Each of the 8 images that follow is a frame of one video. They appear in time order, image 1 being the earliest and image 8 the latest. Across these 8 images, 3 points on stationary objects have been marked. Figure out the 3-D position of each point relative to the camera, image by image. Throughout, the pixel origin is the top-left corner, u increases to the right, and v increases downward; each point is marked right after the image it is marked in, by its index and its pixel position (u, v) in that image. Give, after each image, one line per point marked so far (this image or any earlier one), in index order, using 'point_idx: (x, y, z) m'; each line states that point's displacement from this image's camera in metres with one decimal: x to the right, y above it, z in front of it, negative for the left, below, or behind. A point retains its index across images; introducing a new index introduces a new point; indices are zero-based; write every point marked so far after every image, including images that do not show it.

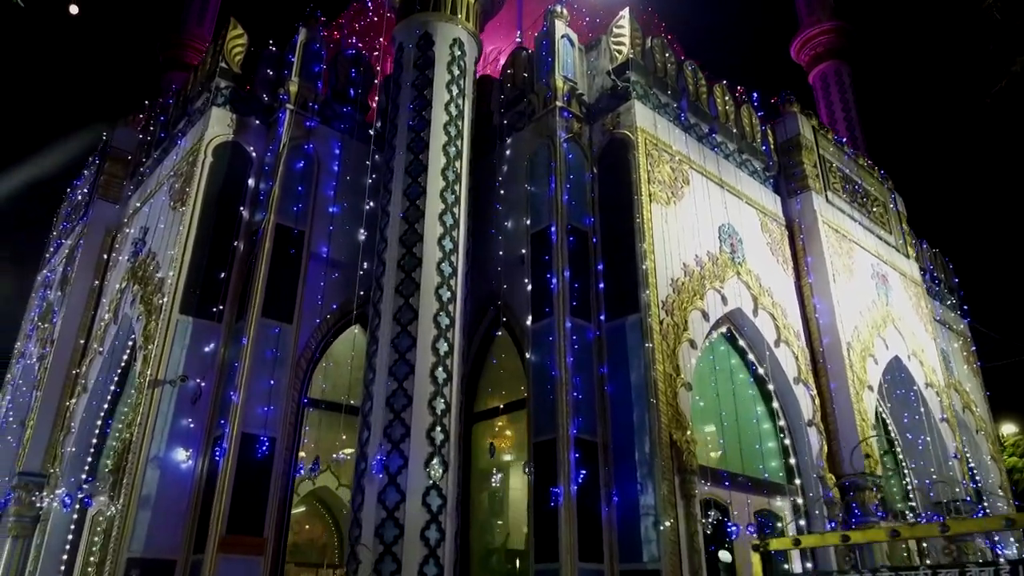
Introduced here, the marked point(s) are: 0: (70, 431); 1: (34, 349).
0: (-3.2, -1.0, +5.2) m
1: (-4.0, -0.5, +6.1) m
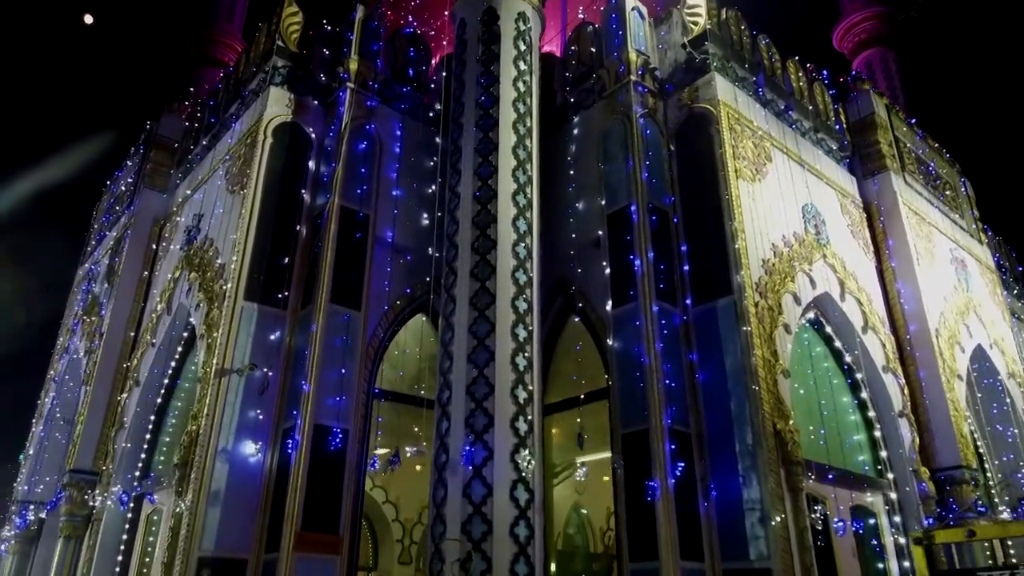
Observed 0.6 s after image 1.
0: (-2.7, -1.0, +5.0) m
1: (-3.5, -0.4, +5.9) m
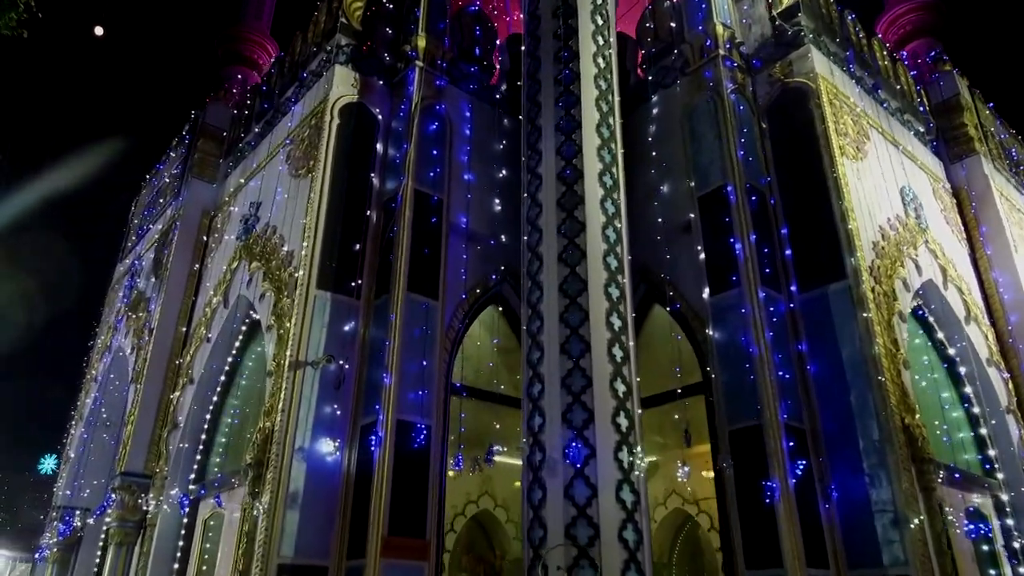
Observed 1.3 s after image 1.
0: (-2.2, -0.9, +4.8) m
1: (-3.0, -0.4, +5.6) m
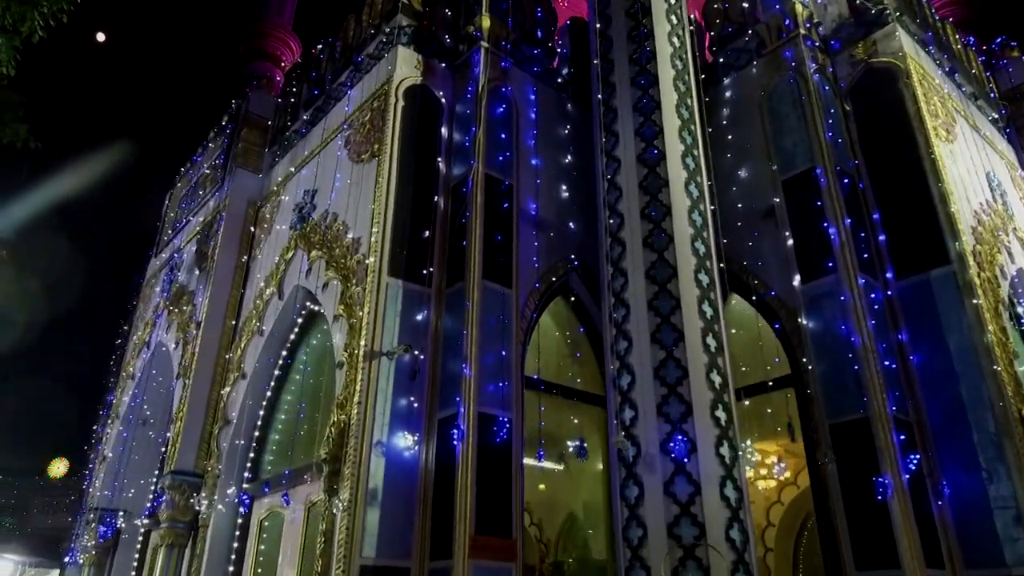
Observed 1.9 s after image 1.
0: (-1.8, -0.8, +4.6) m
1: (-2.5, -0.3, +5.4) m
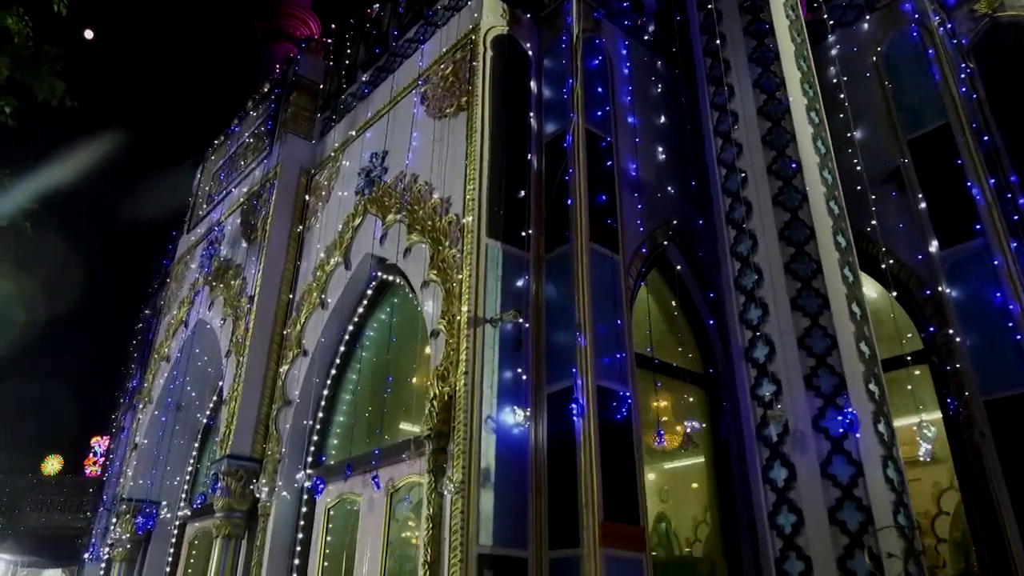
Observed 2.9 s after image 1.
0: (-1.3, -0.7, +4.2) m
1: (-2.1, -0.2, +5.0) m
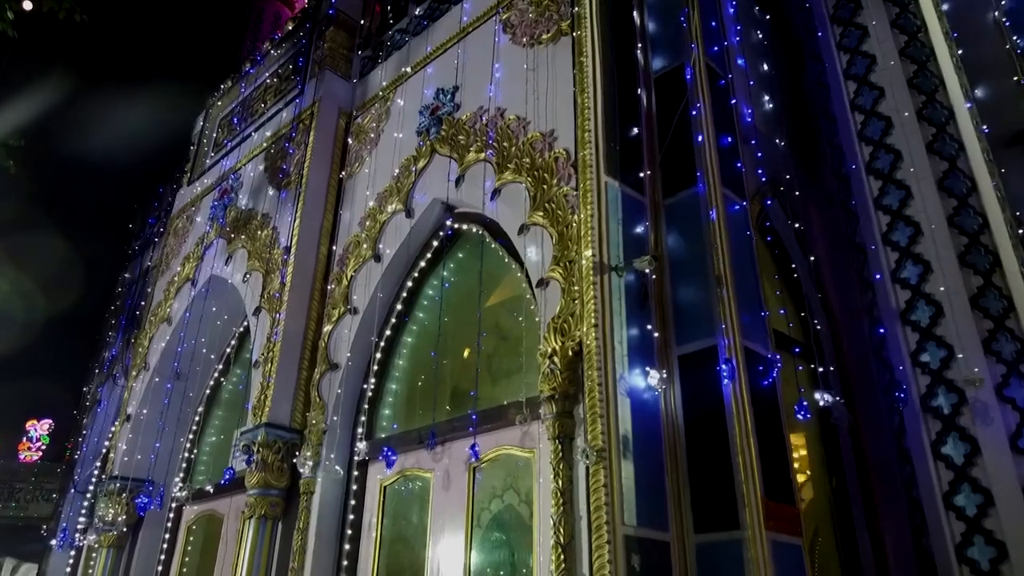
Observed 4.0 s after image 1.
0: (-0.9, -0.4, +3.7) m
1: (-1.7, +0.1, +4.5) m
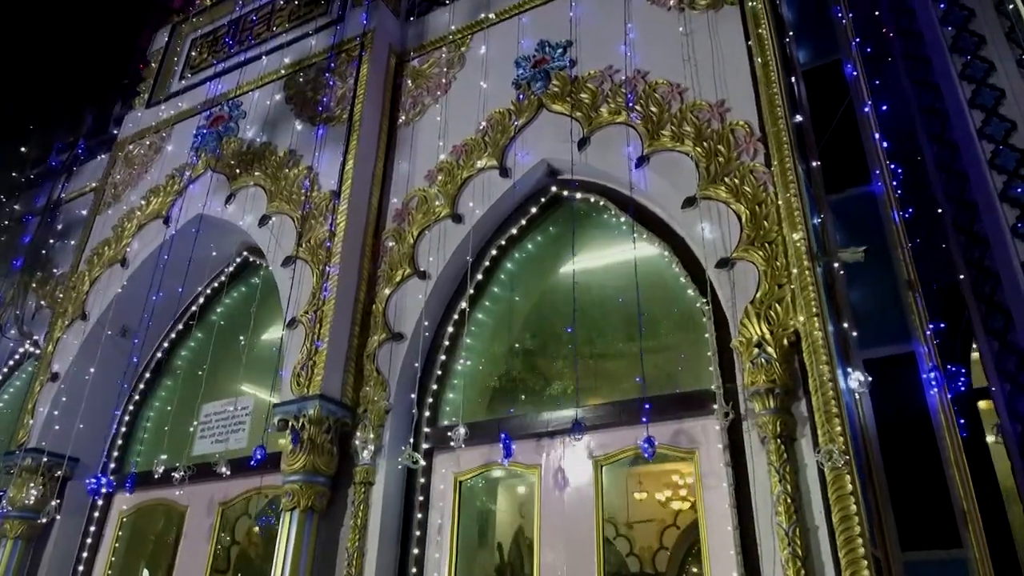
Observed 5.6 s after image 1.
0: (-0.5, -0.2, +3.1) m
1: (-1.4, +0.4, +3.7) m
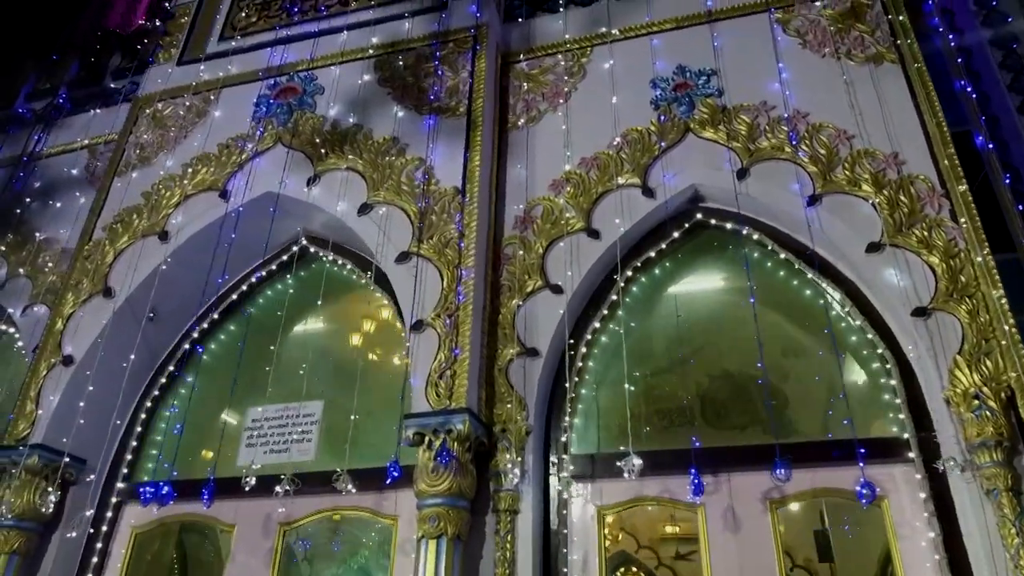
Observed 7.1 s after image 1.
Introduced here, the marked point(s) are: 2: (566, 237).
0: (+0.1, -0.3, +2.9) m
1: (-0.8, +0.5, +3.3) m
2: (+0.2, +0.2, +3.1) m
